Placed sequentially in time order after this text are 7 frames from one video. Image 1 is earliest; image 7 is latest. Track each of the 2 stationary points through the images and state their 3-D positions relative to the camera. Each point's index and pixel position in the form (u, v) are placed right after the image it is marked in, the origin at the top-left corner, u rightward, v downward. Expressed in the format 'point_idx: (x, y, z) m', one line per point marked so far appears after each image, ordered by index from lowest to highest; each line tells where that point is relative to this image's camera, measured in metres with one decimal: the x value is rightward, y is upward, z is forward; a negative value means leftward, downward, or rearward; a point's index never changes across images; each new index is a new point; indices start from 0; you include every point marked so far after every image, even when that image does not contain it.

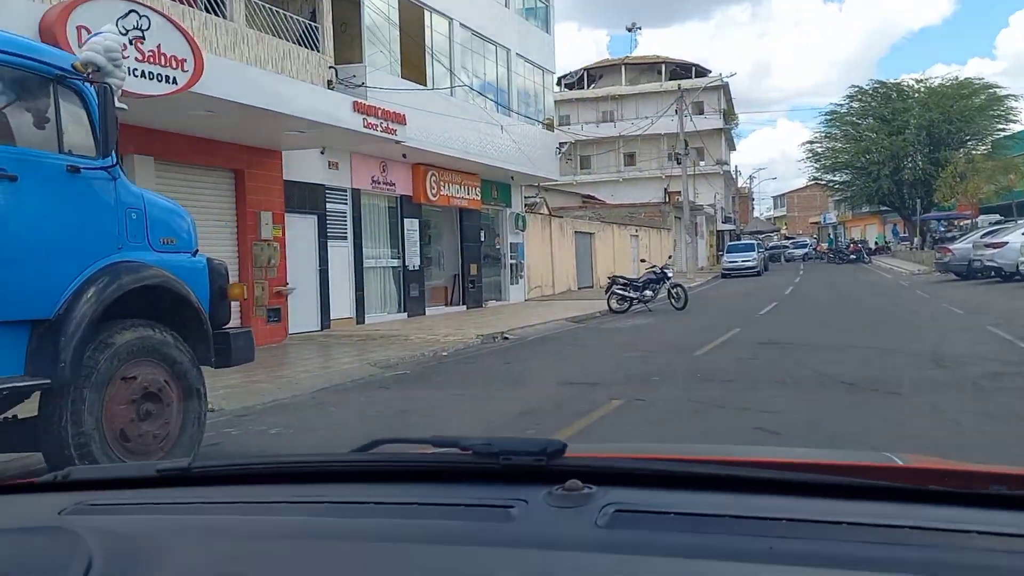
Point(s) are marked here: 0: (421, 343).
0: (-1.6, -1.0, +15.7) m
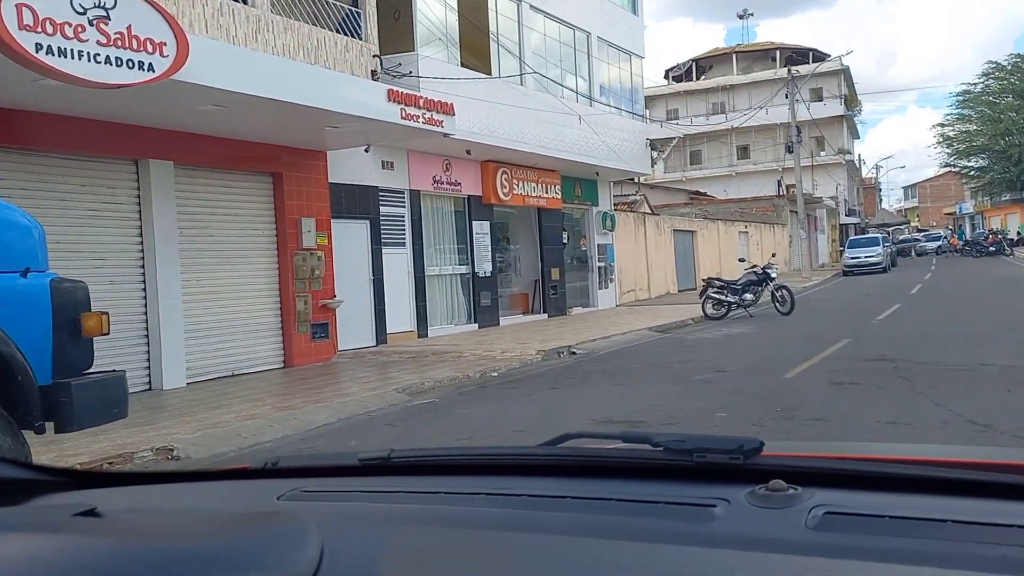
0: (-0.6, -1.1, +13.9) m
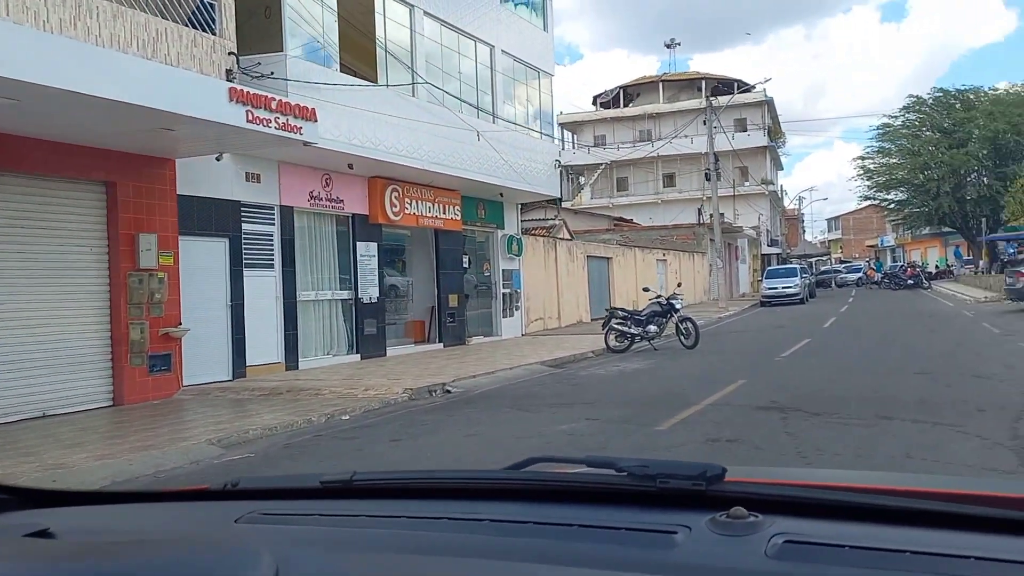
0: (-2.5, -1.6, +12.2) m
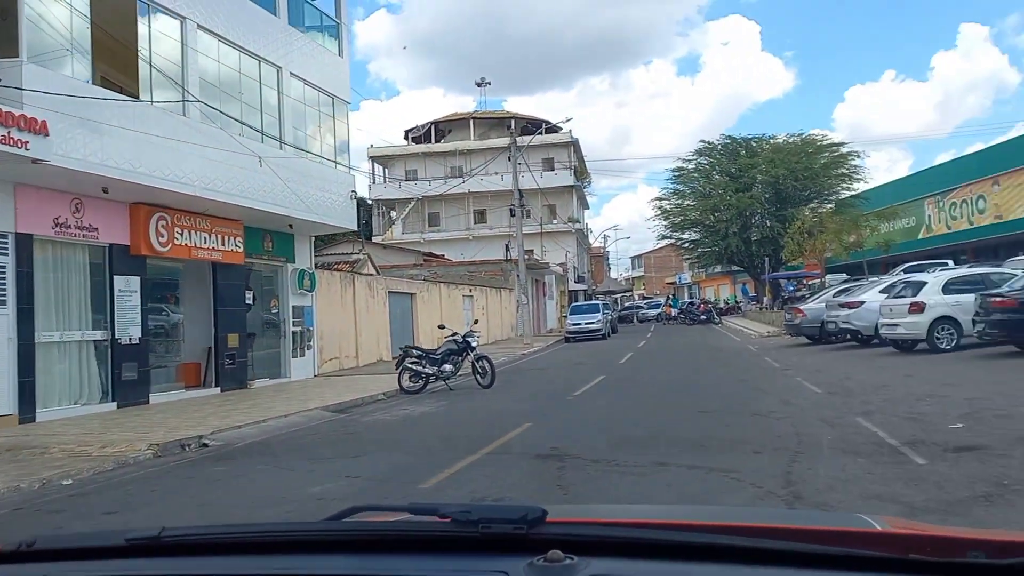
0: (-5.4, -2.0, +10.4) m
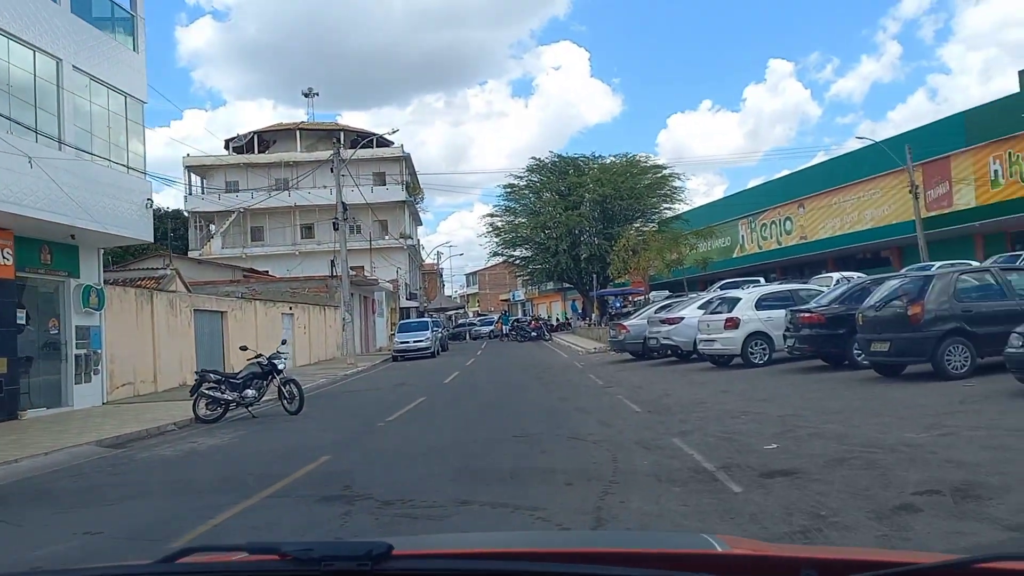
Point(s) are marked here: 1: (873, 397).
0: (-7.5, -2.2, +8.2) m
1: (+5.0, -1.5, +12.2) m
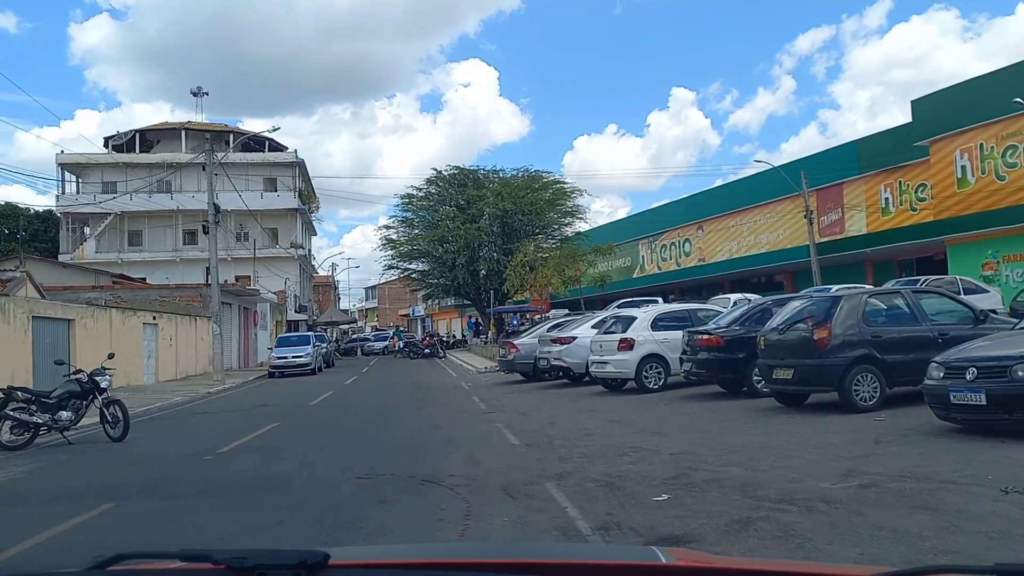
0: (-8.7, -2.1, +5.5) m
1: (+3.2, -1.8, +10.8) m
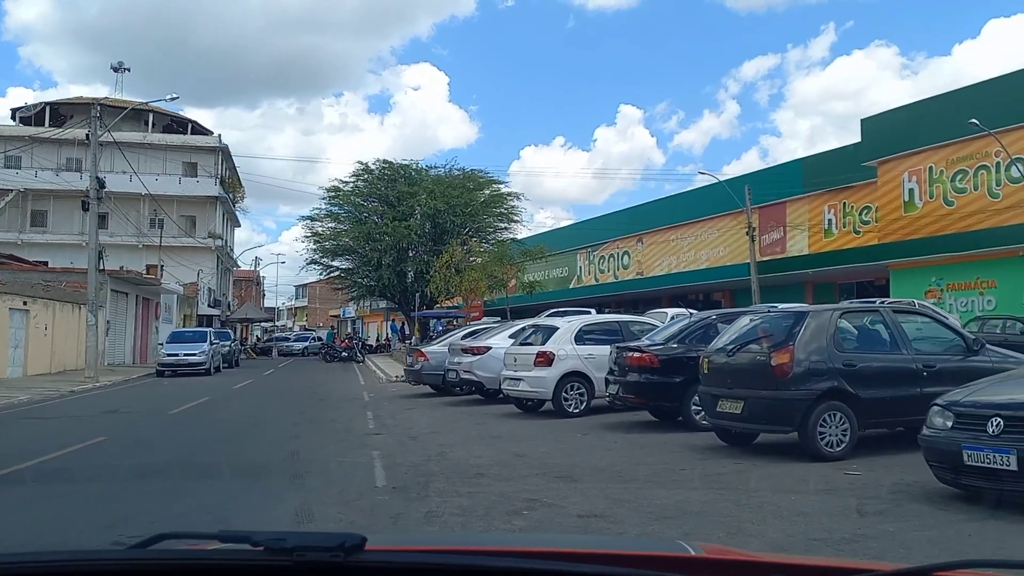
0: (-9.6, -1.5, +2.1) m
1: (+1.9, -1.8, +8.2) m
